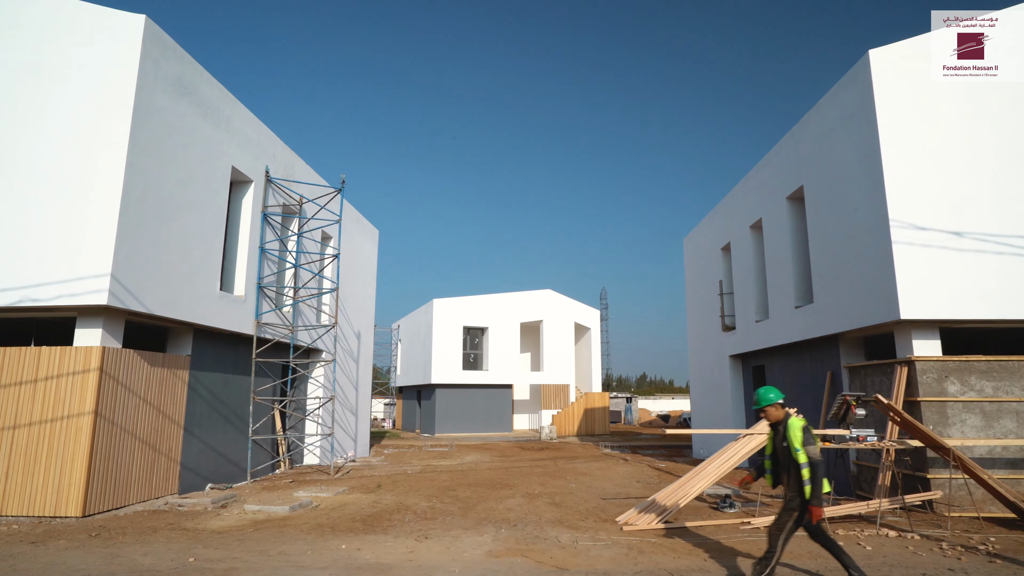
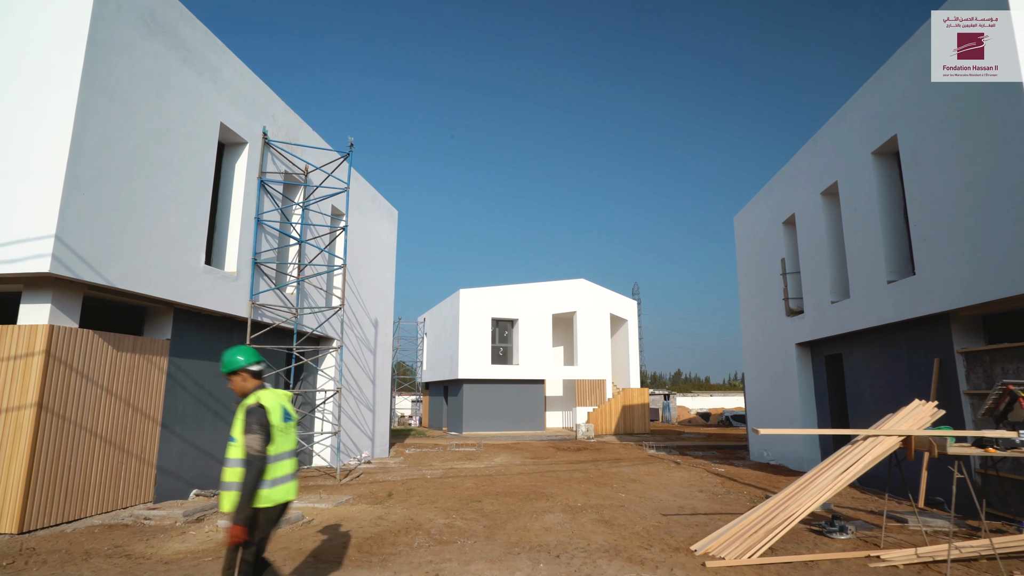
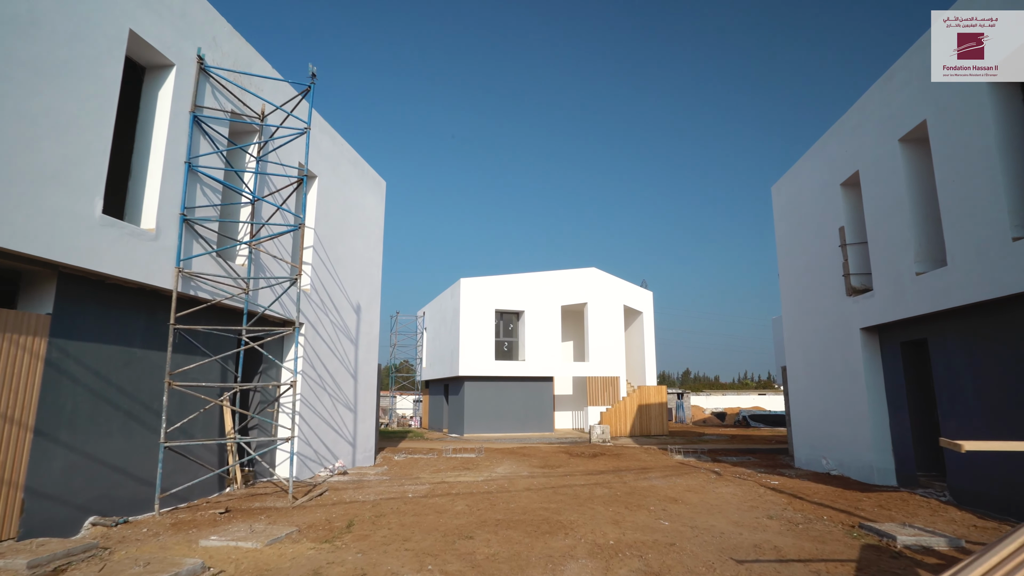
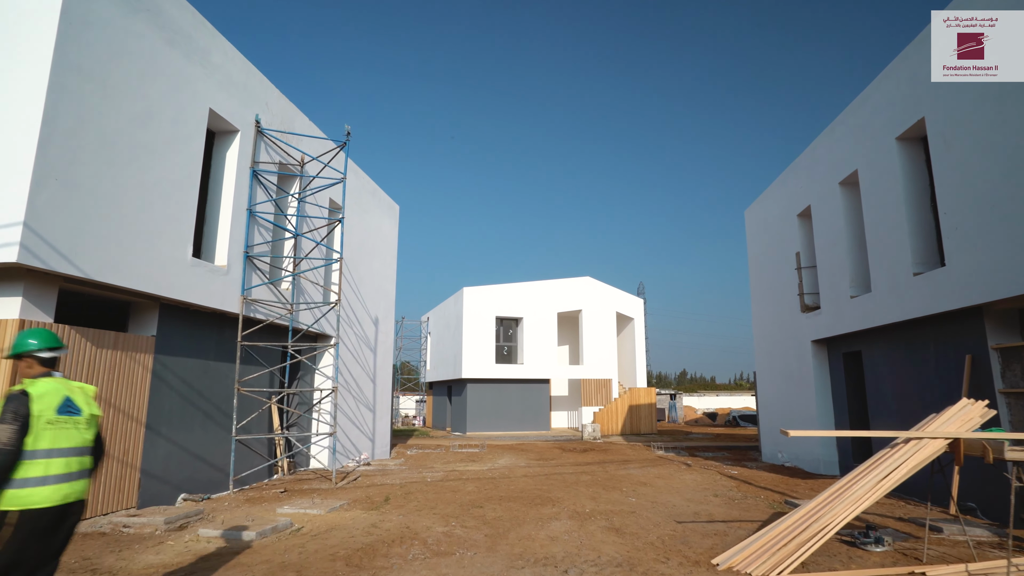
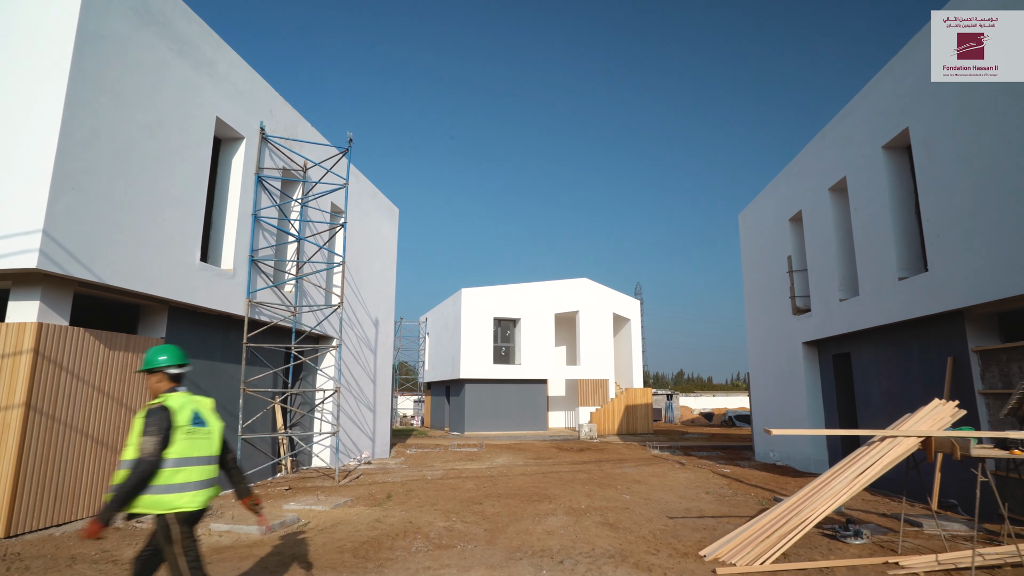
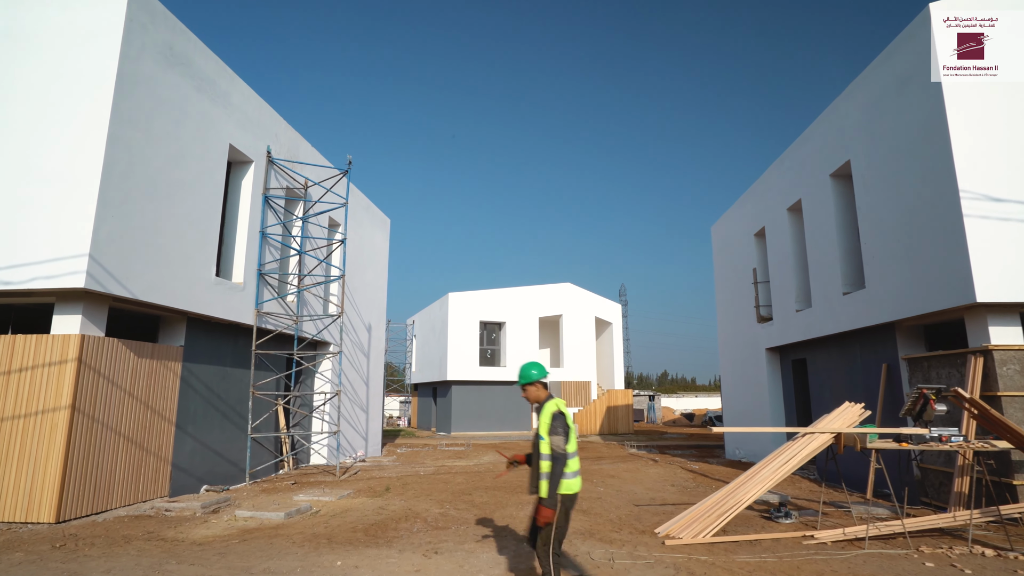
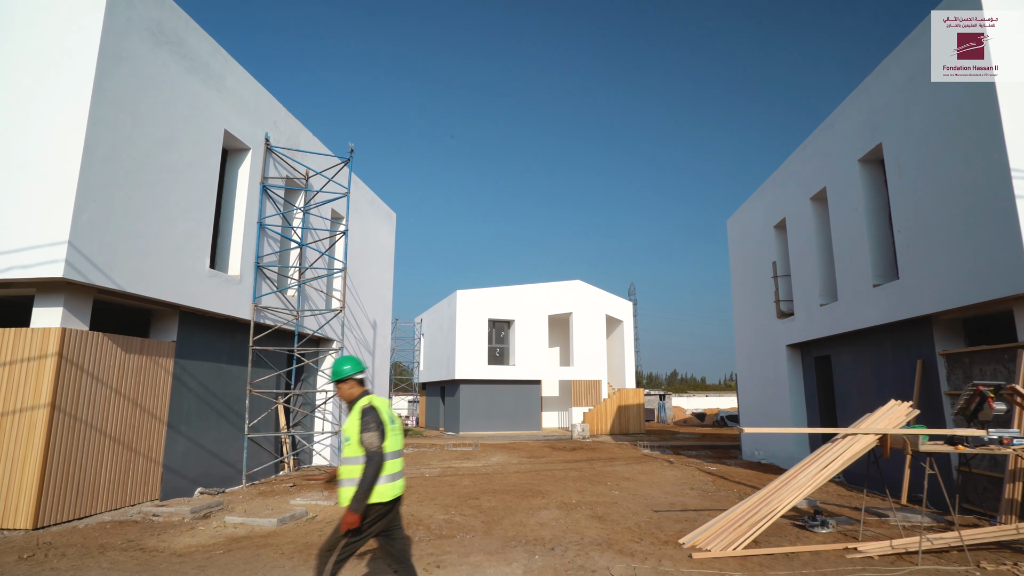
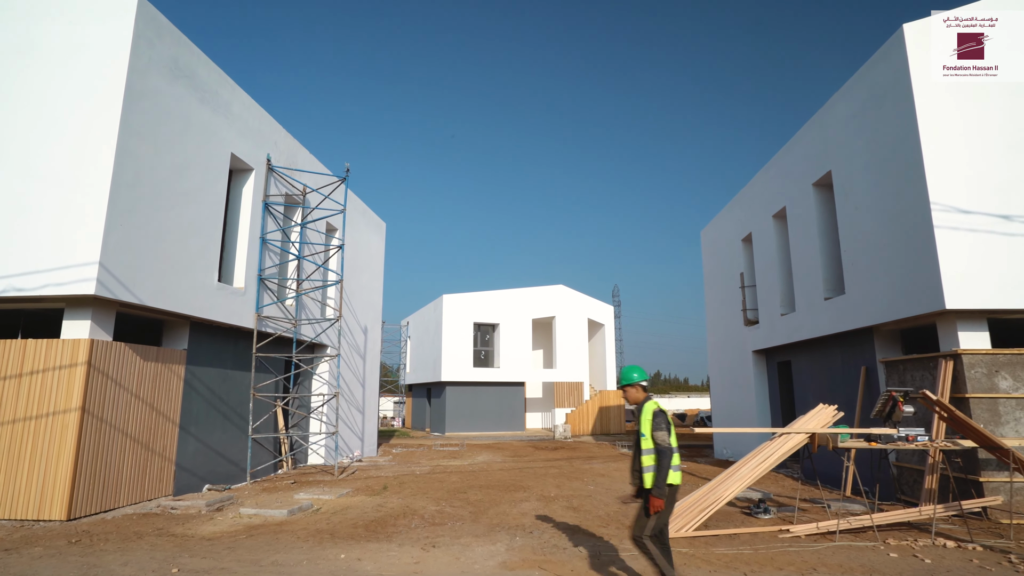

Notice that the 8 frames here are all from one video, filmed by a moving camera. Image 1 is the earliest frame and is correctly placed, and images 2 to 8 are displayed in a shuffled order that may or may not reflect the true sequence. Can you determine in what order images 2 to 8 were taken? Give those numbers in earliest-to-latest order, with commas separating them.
8, 6, 7, 2, 5, 4, 3
